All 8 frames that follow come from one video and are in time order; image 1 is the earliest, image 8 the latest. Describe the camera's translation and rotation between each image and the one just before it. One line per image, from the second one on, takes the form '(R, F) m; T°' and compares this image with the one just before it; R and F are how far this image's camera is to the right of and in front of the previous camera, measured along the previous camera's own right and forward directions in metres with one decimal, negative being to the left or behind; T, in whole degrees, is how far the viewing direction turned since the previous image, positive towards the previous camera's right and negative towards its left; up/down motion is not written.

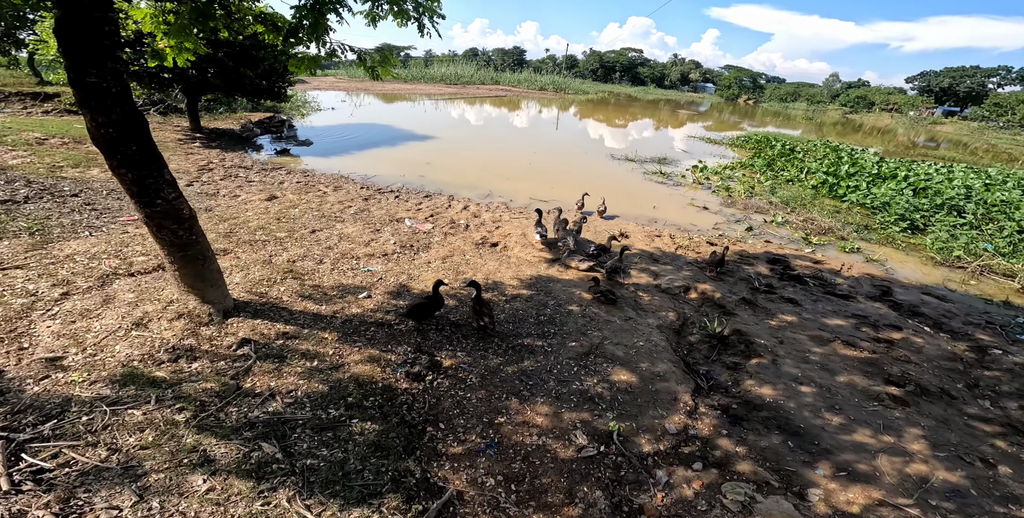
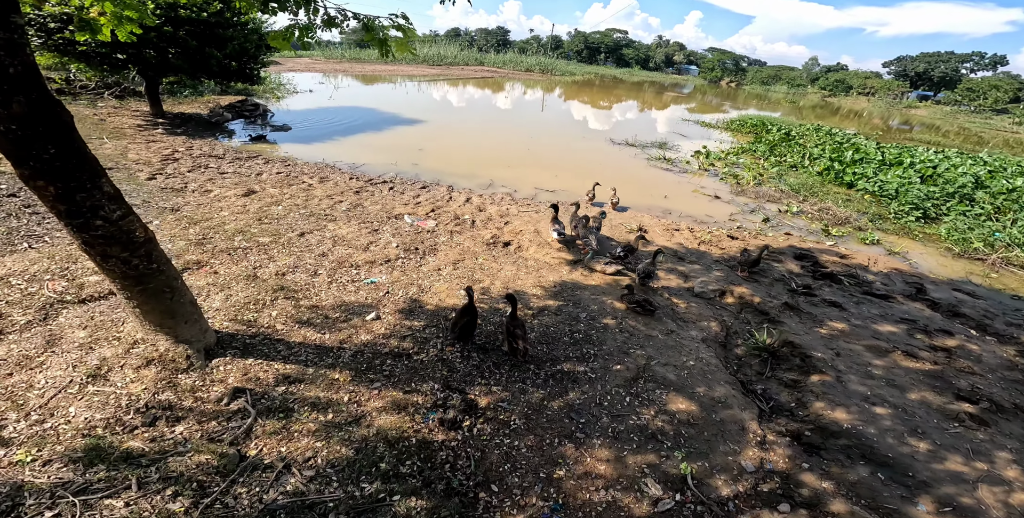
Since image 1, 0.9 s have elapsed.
(-0.7, +0.9) m; +3°
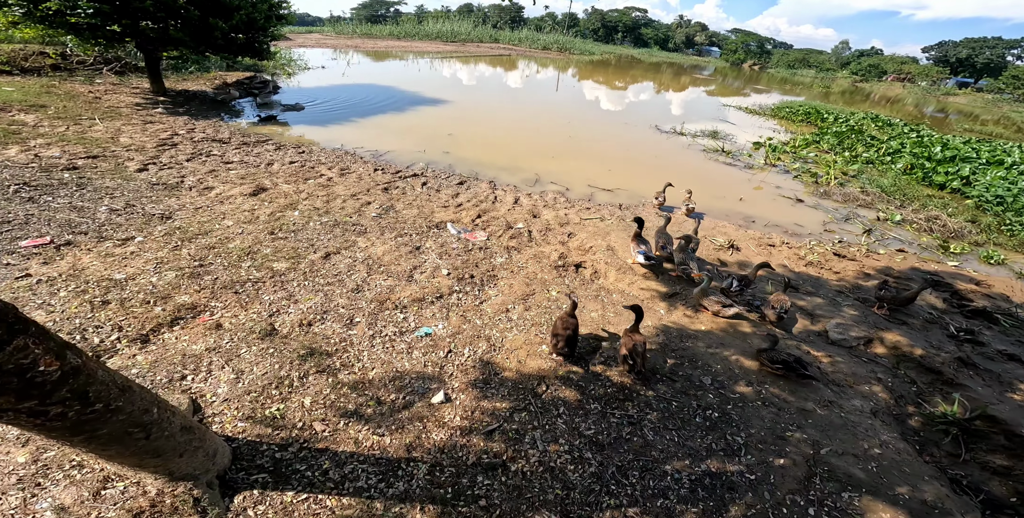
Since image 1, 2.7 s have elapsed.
(-1.1, +1.7) m; -1°
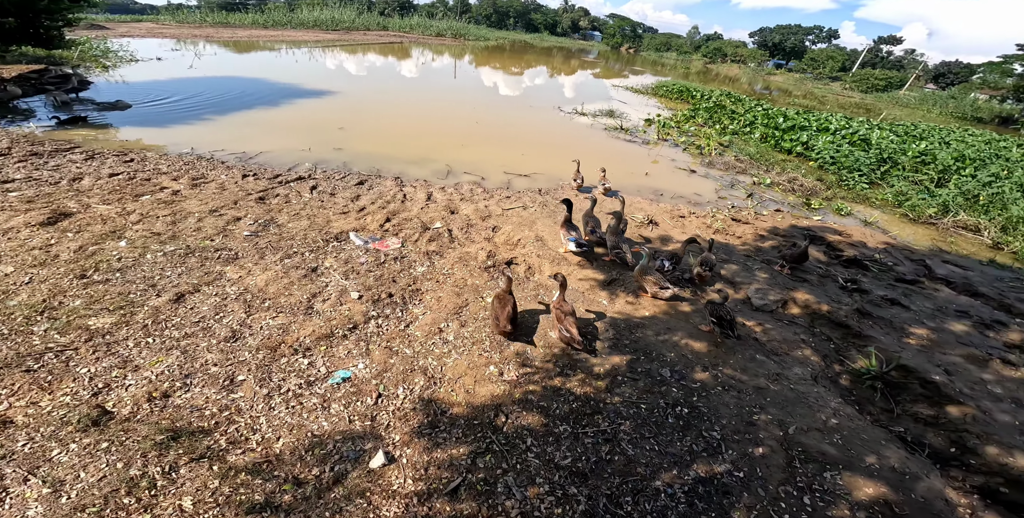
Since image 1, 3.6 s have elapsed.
(-0.3, +0.7) m; +11°
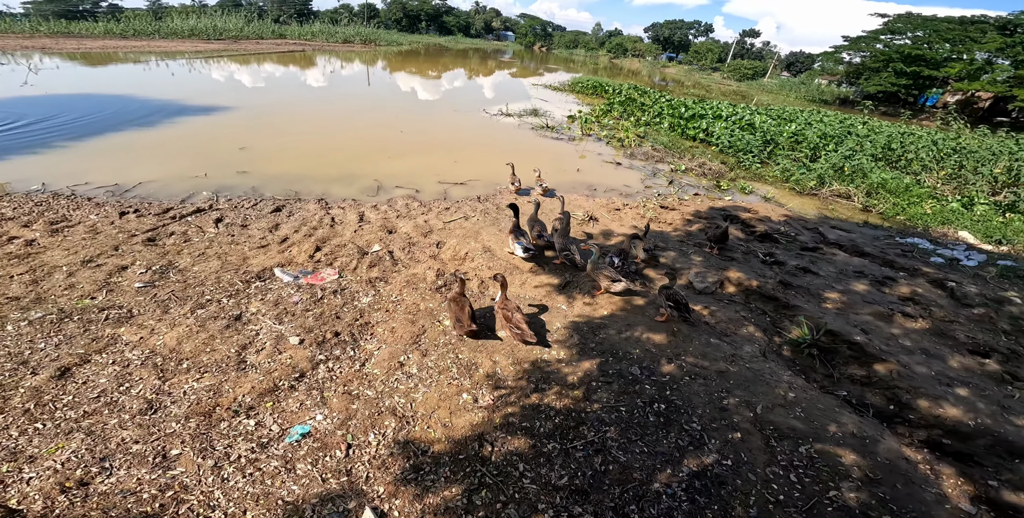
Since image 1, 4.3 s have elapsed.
(-0.3, +0.2) m; +9°
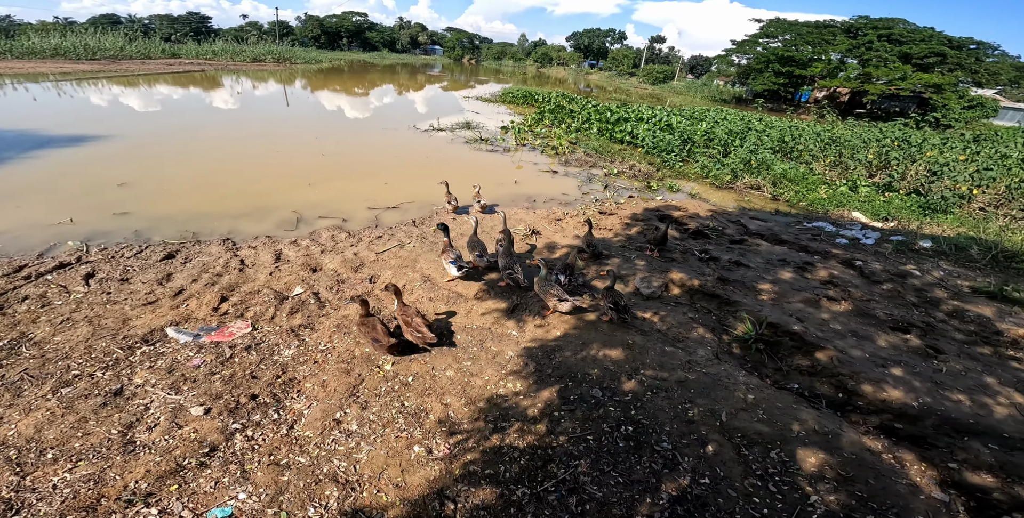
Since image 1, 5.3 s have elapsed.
(0.0, +0.3) m; +7°
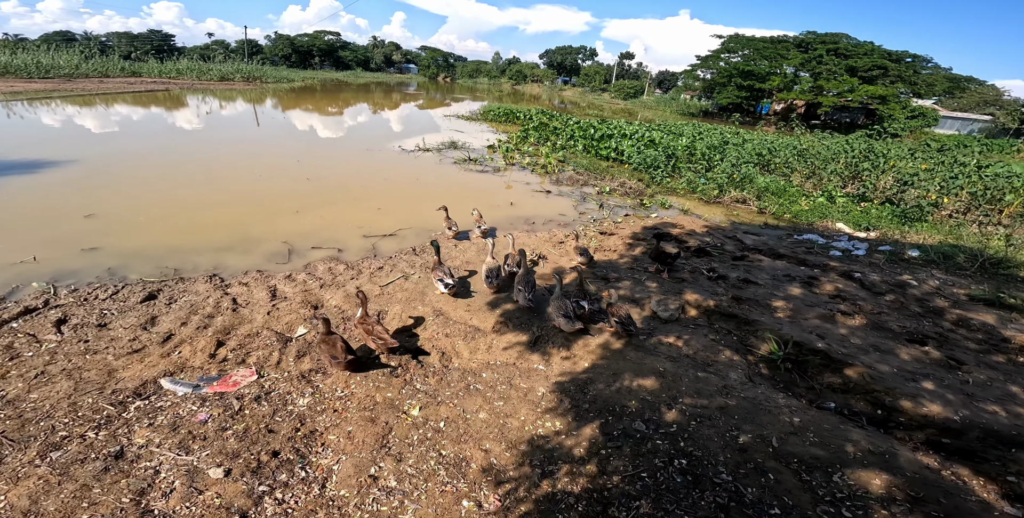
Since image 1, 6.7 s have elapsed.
(-0.7, +0.2) m; +4°
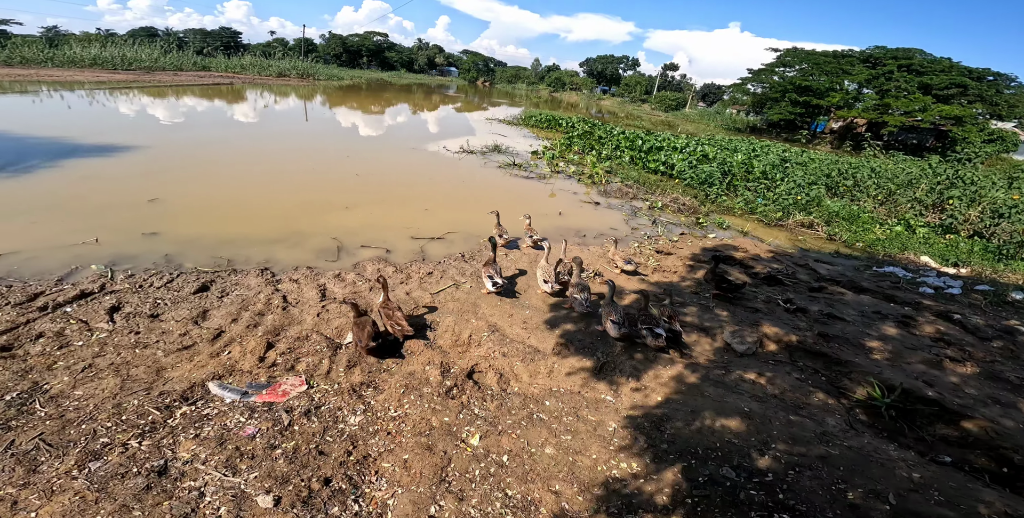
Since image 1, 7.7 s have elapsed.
(-0.6, +0.5) m; -3°
